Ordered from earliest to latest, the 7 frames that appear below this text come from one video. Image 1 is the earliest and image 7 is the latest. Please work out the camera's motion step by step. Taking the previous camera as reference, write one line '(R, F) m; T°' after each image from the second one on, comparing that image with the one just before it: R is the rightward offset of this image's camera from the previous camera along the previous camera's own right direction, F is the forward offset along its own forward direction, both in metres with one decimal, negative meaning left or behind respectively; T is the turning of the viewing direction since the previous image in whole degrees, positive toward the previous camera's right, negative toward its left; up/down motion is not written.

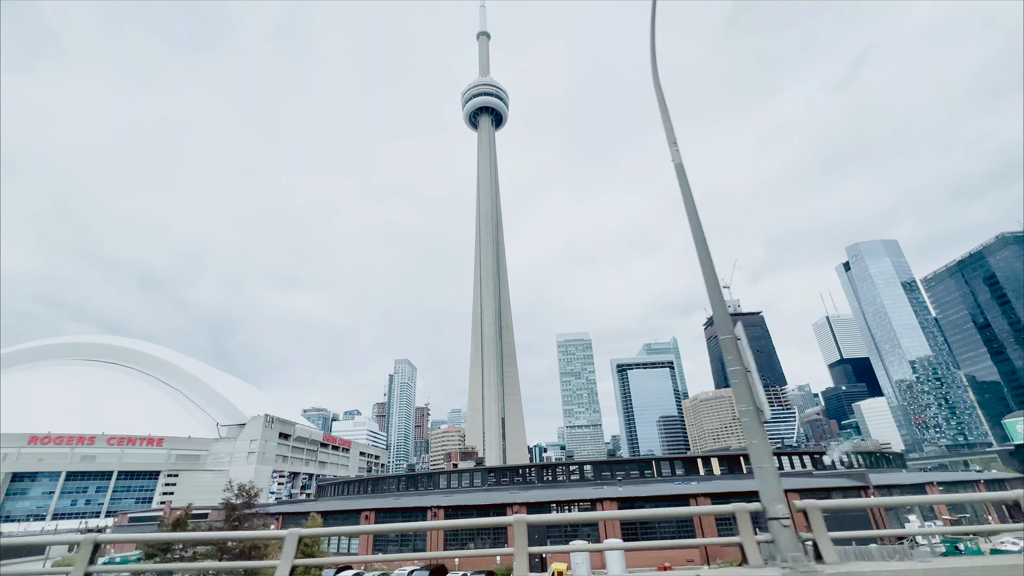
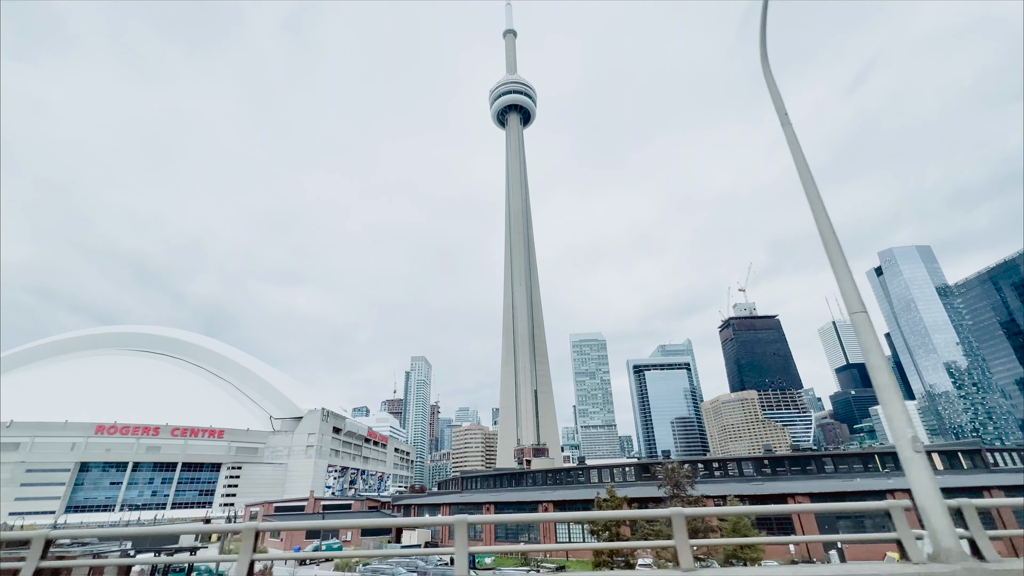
(-3.9, +0.1) m; +1°
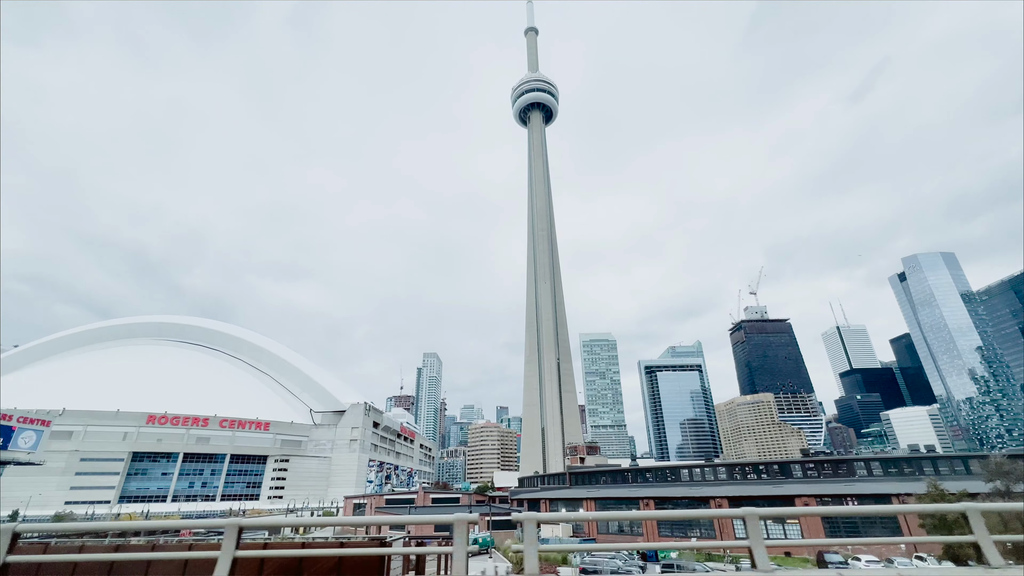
(-2.9, +0.1) m; 0°
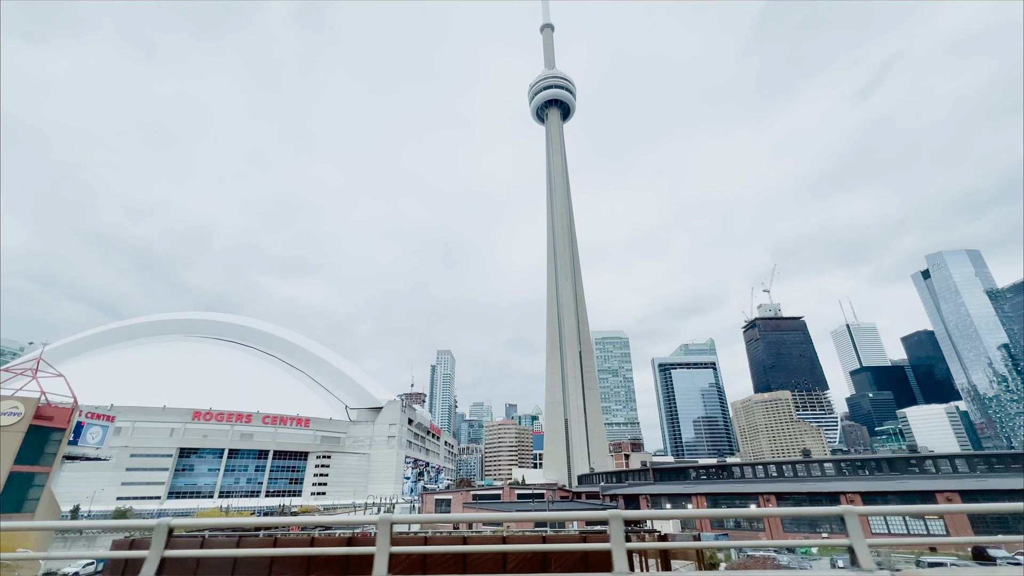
(-2.1, 0.0) m; 0°
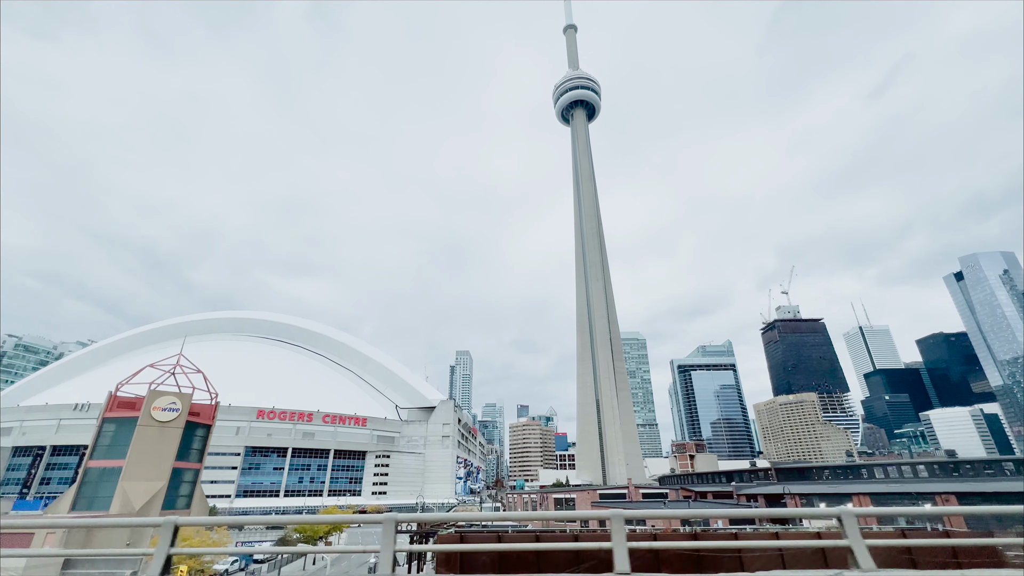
(-3.0, 0.0) m; 0°
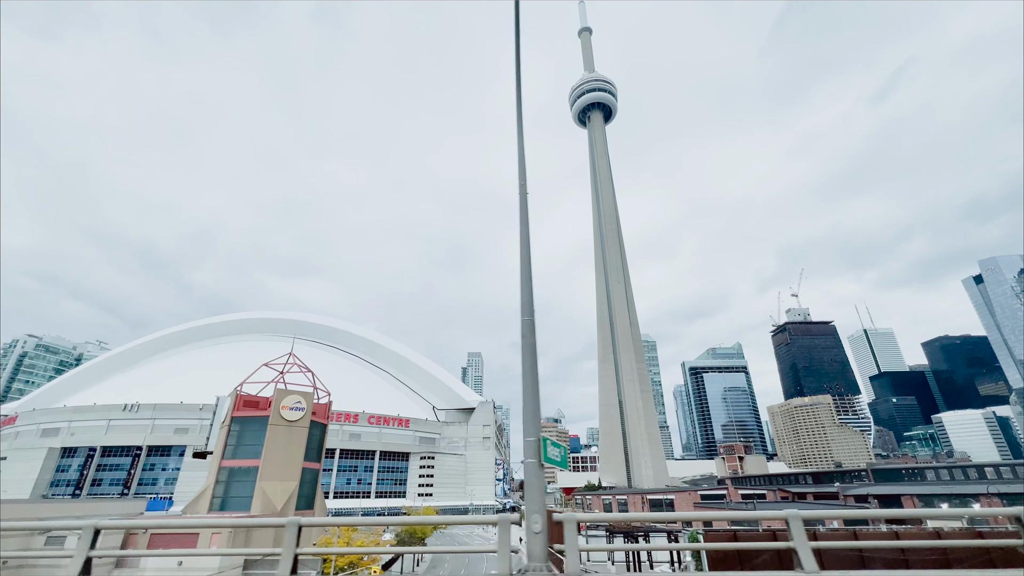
(-2.5, 0.0) m; 0°
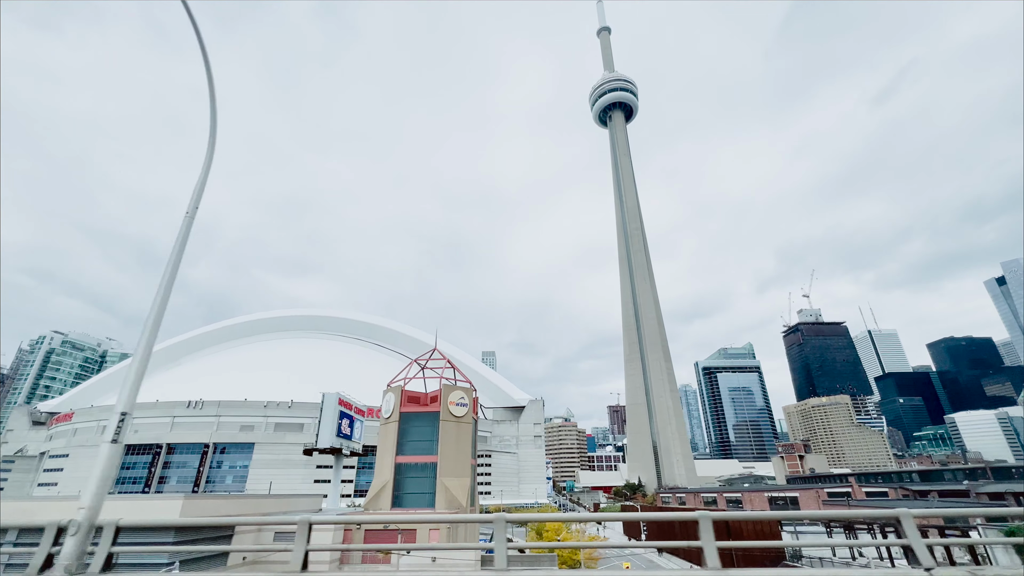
(-3.2, 0.0) m; +1°
